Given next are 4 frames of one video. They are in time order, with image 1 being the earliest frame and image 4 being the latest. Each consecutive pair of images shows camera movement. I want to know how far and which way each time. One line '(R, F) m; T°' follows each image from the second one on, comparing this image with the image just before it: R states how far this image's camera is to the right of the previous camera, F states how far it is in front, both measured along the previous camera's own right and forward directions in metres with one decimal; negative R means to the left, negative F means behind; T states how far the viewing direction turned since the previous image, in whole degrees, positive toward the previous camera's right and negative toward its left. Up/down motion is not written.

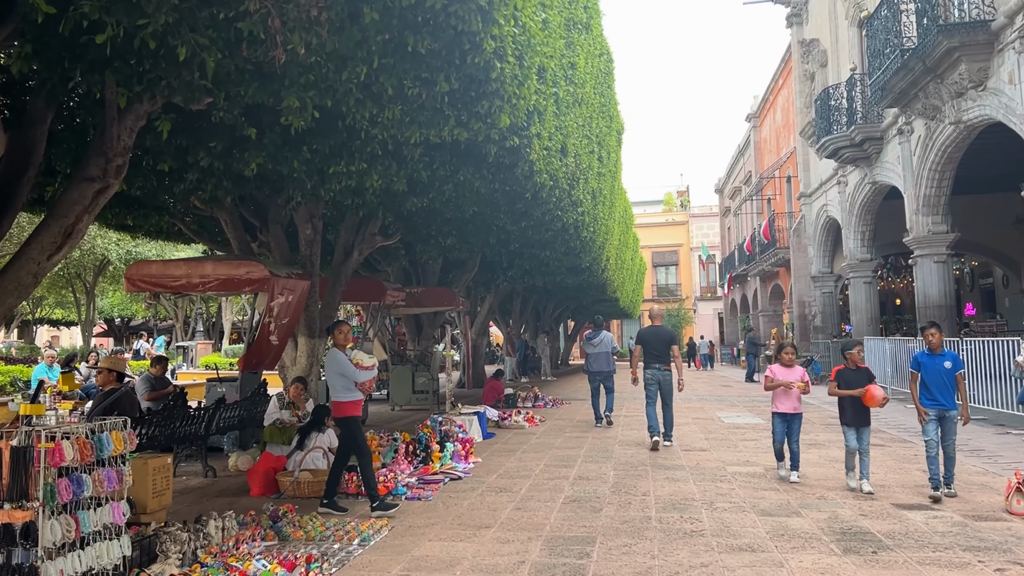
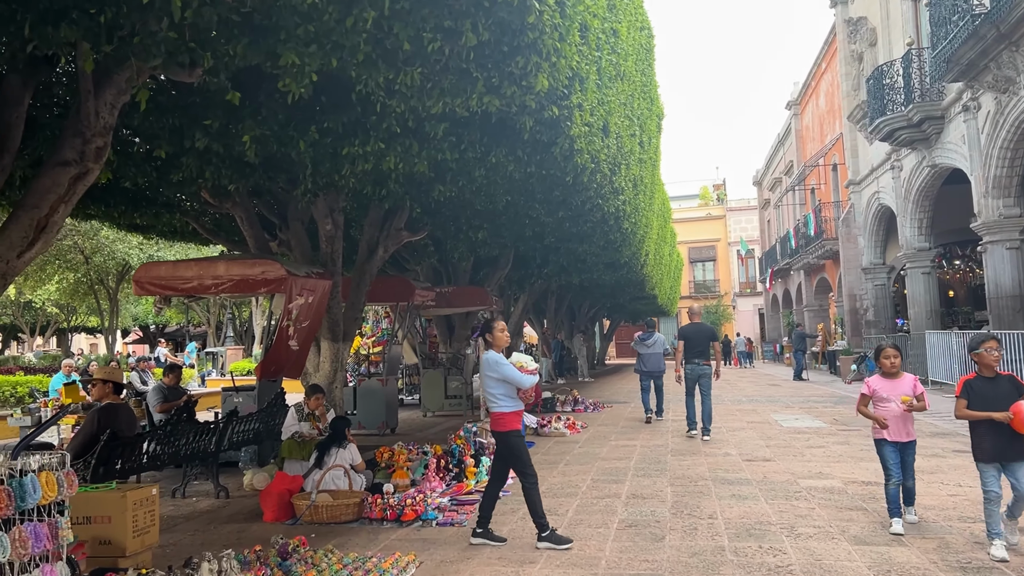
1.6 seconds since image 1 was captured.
(-0.1, +0.9) m; -2°
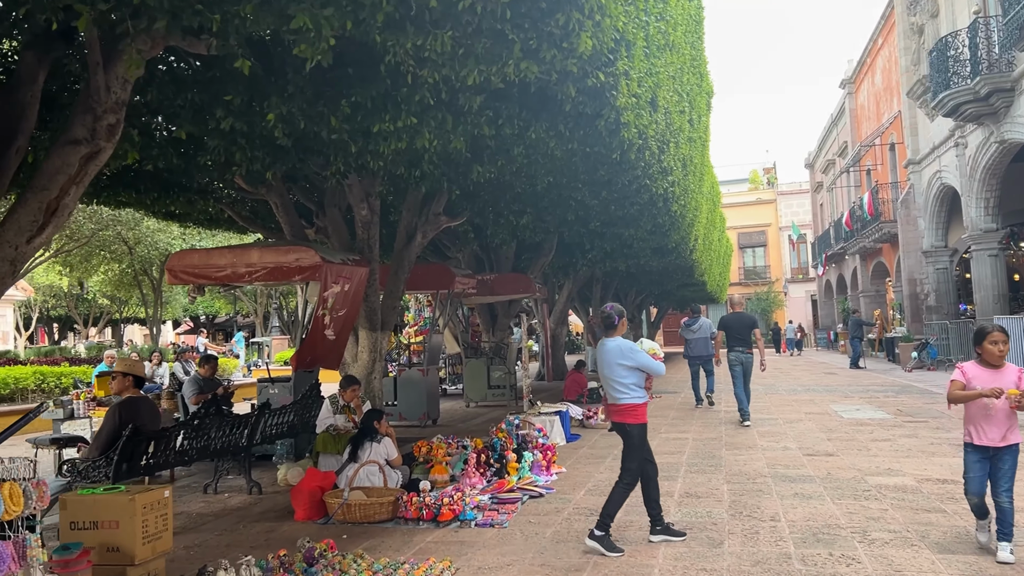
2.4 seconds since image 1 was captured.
(0.0, +0.4) m; -3°
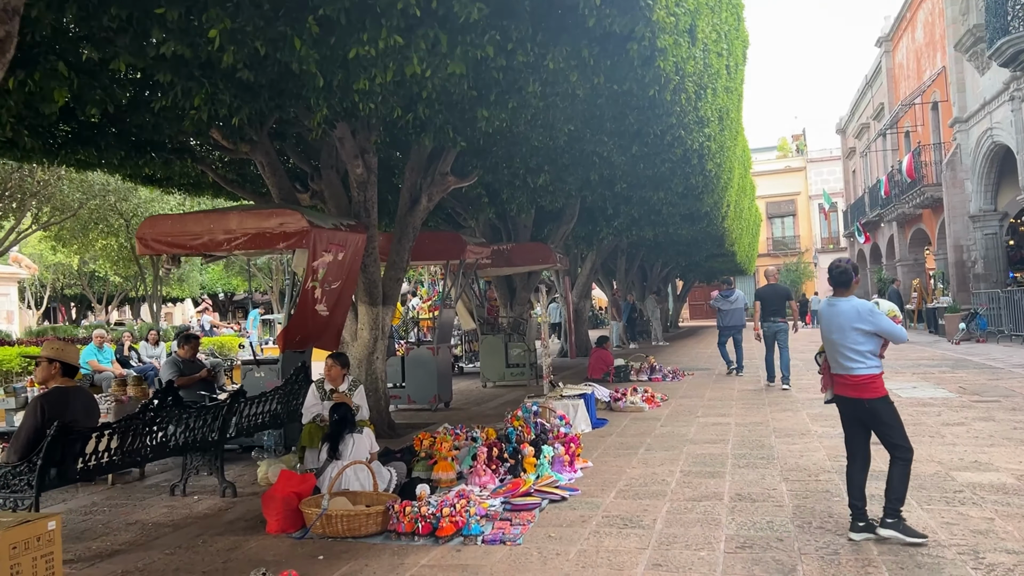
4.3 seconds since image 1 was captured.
(+0.1, +1.1) m; -2°
